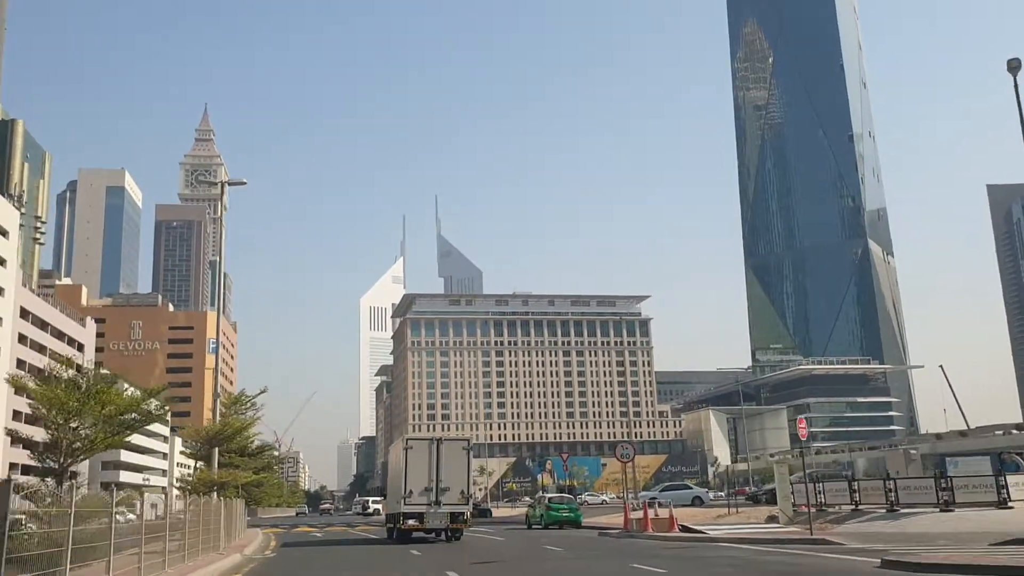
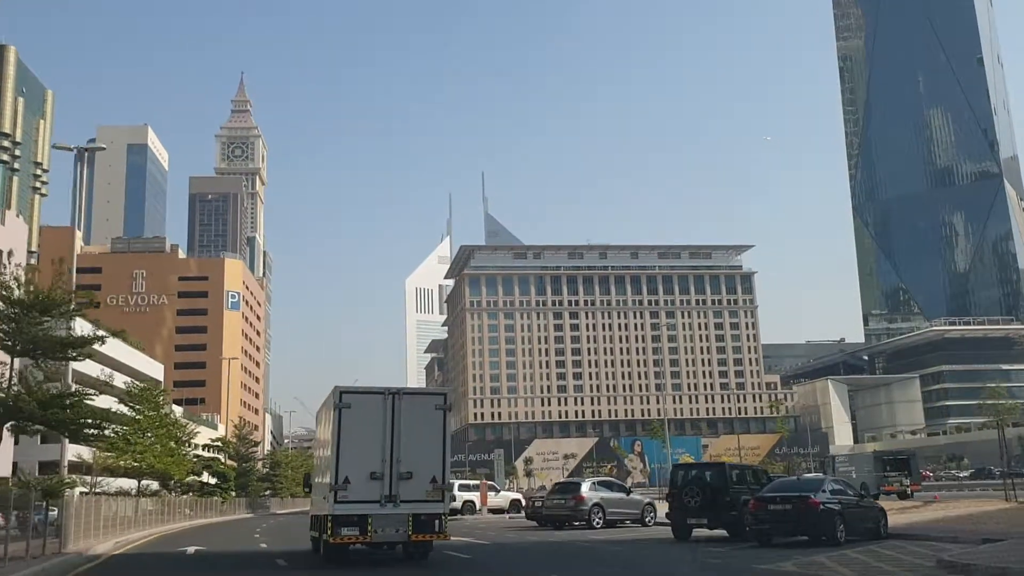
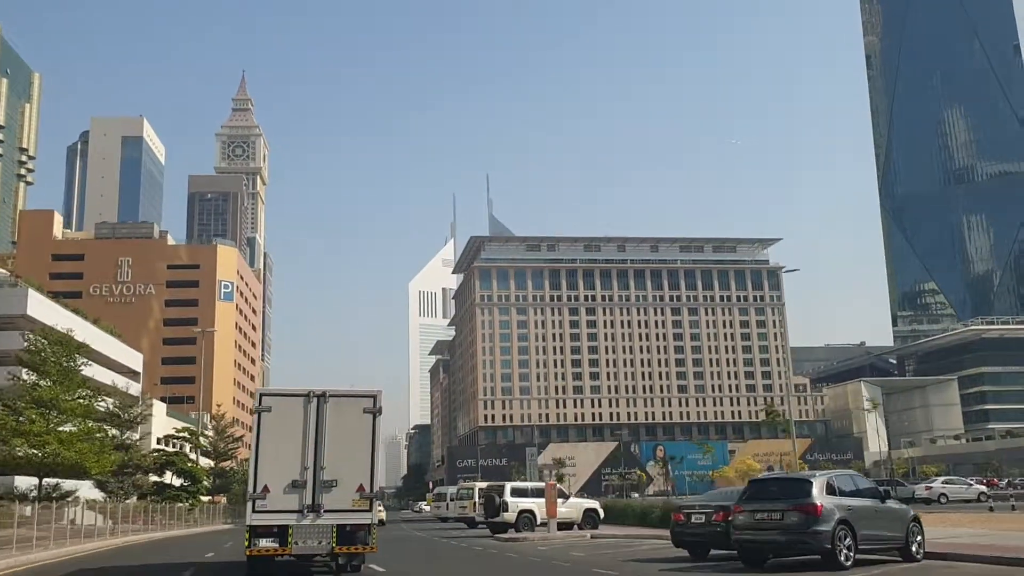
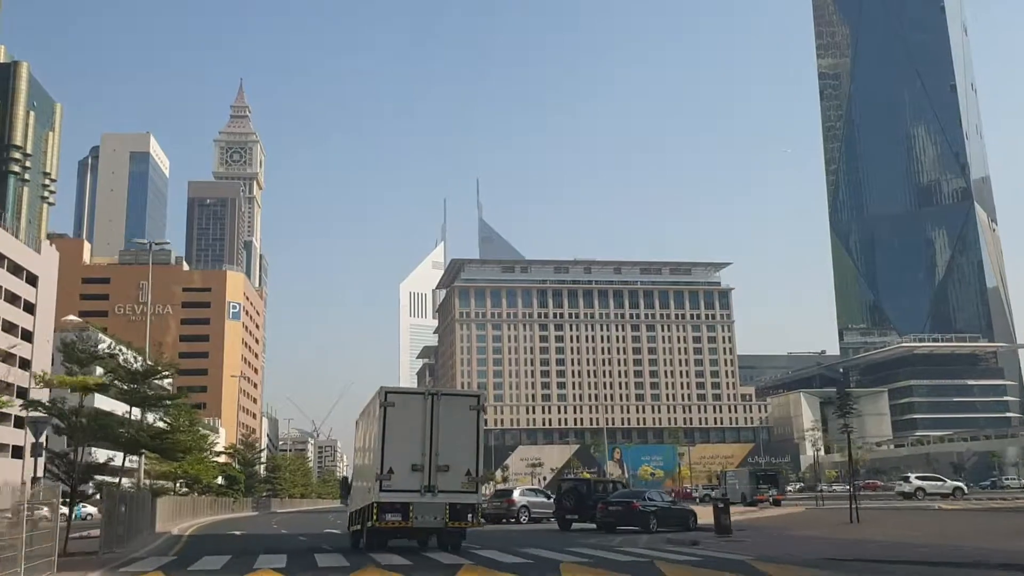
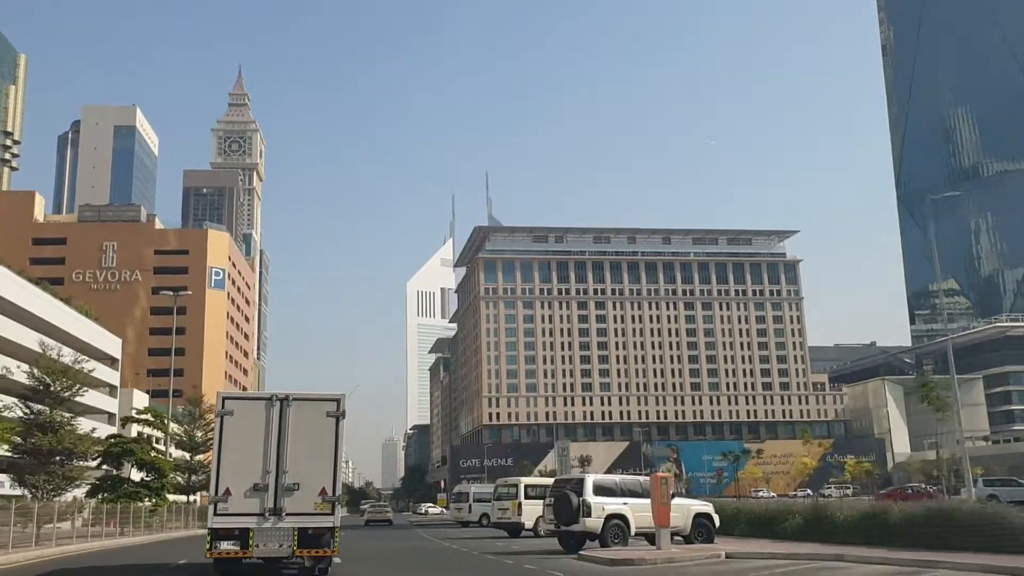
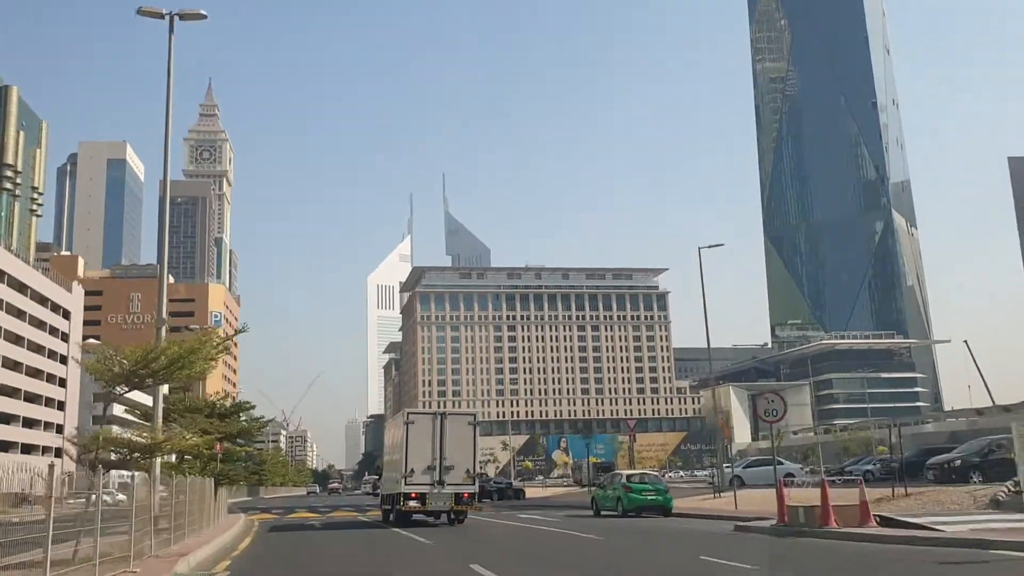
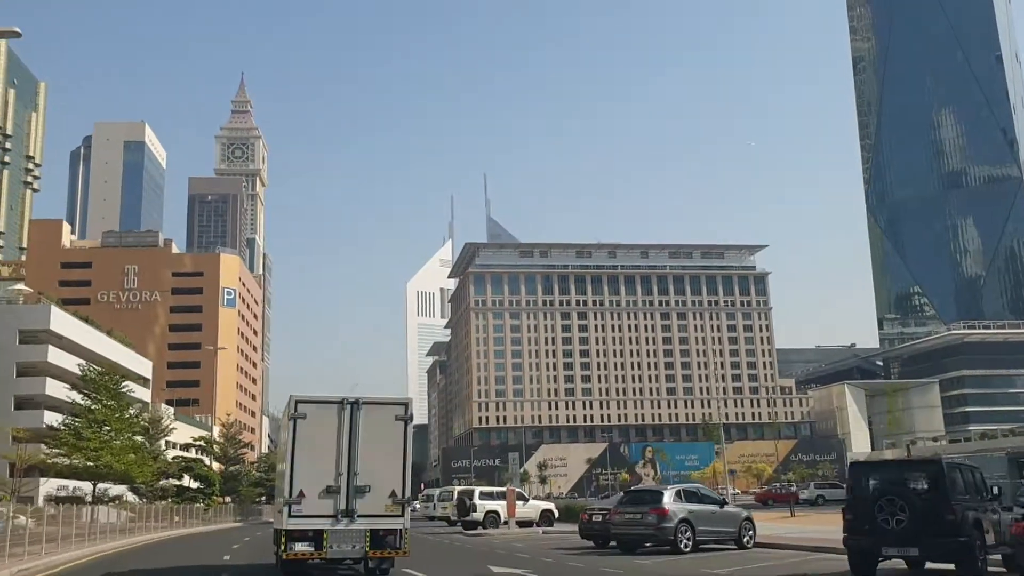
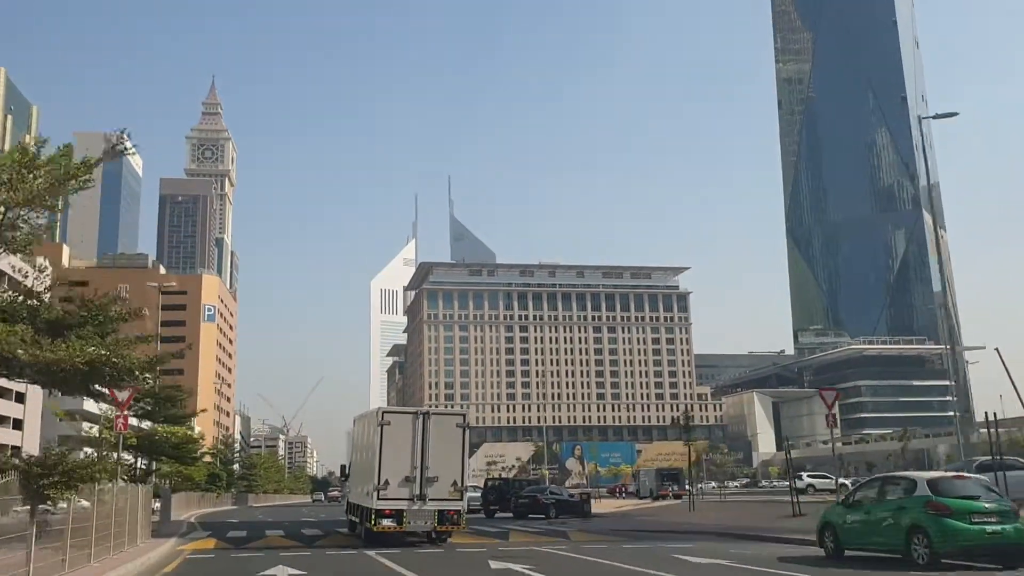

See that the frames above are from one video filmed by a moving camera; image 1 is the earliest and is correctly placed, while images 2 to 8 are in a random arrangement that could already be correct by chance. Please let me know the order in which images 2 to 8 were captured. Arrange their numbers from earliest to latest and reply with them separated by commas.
6, 8, 4, 2, 7, 3, 5
